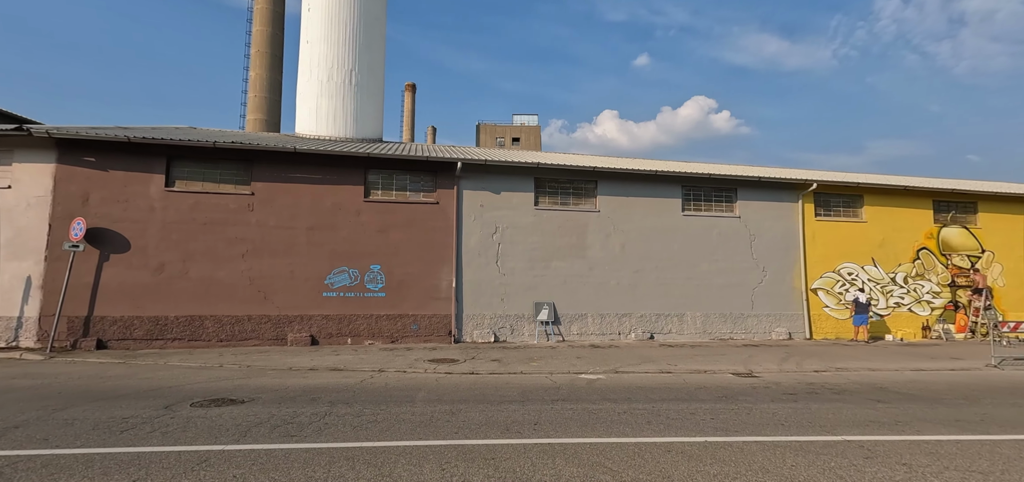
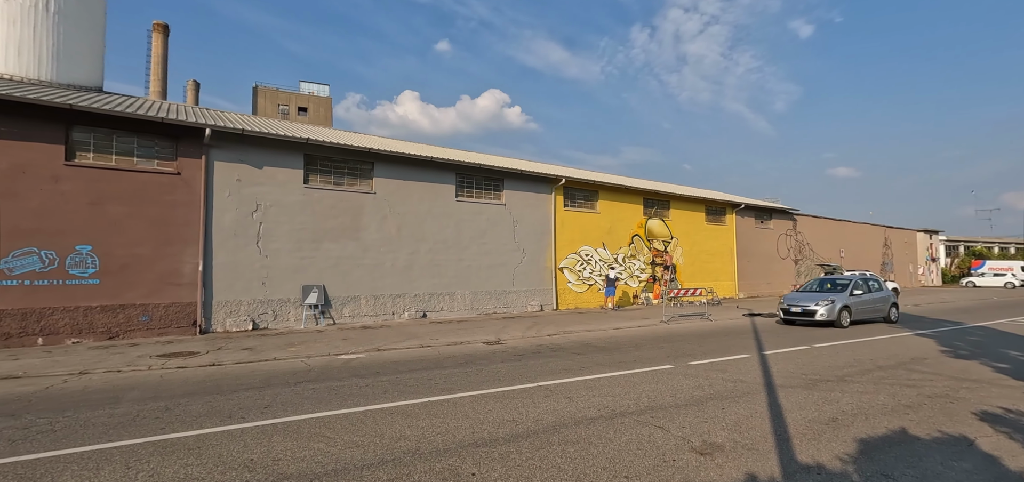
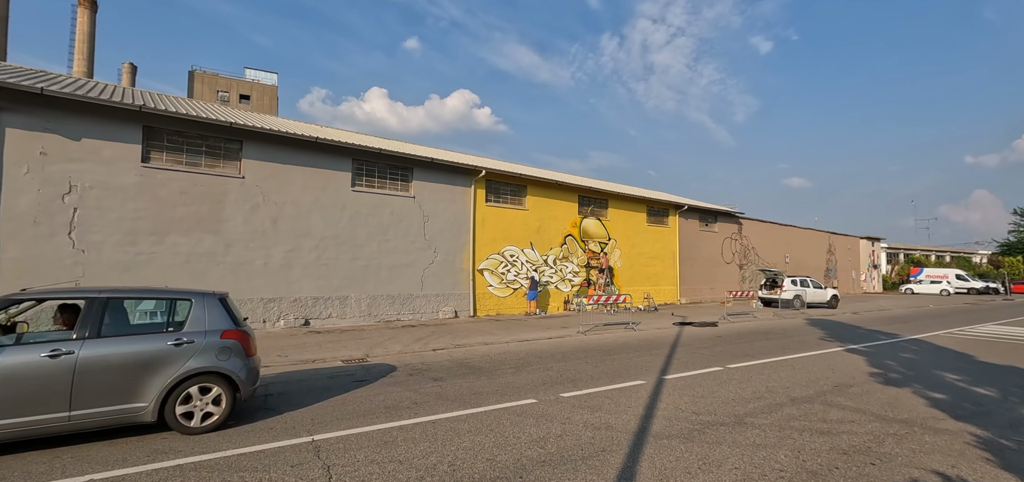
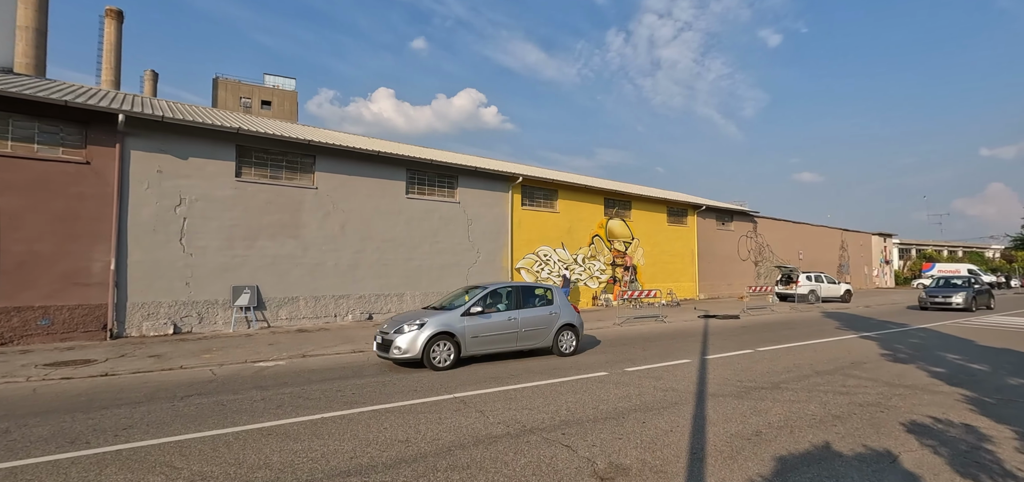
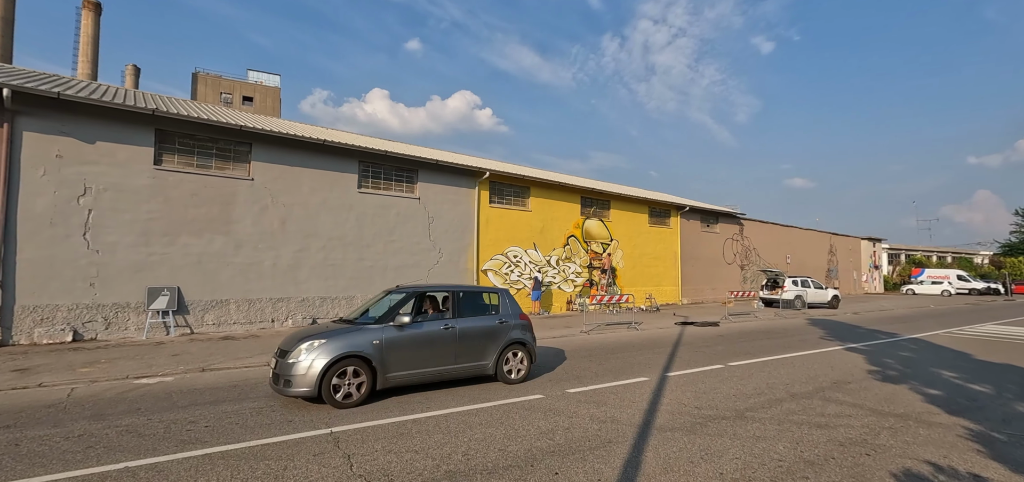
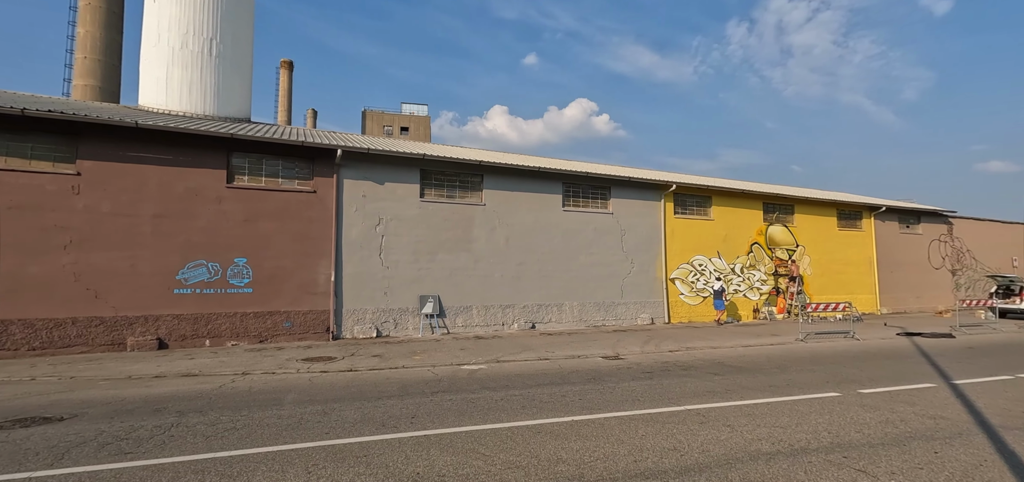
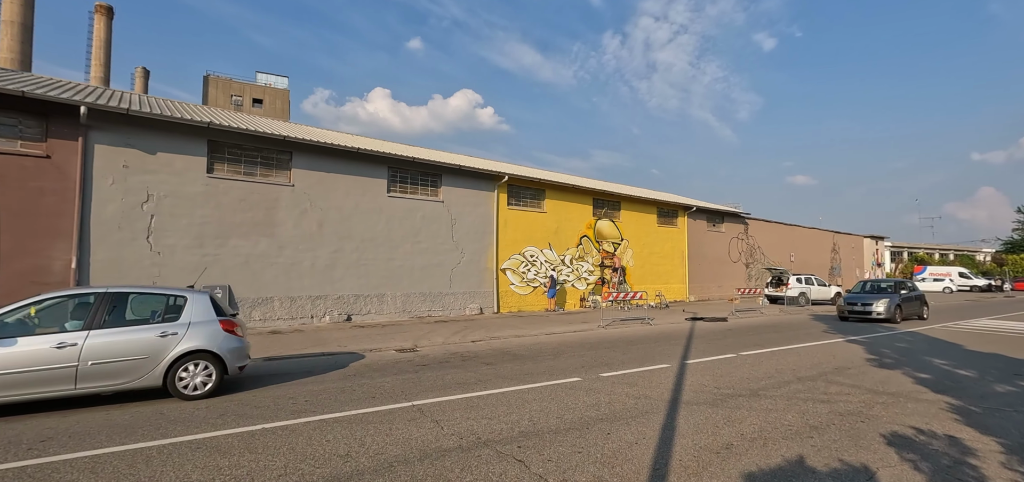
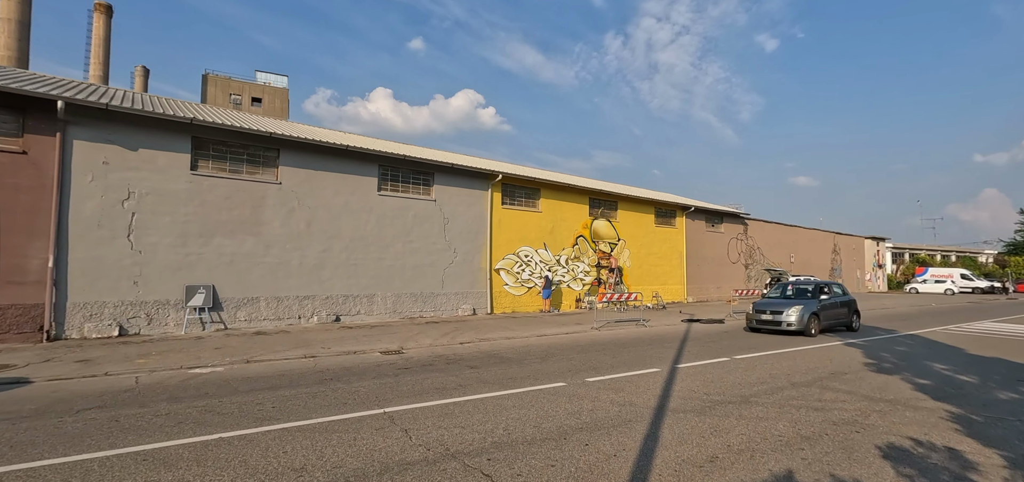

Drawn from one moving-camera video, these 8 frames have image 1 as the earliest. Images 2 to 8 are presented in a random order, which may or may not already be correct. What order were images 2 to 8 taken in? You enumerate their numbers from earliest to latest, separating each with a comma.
6, 2, 4, 7, 8, 5, 3
